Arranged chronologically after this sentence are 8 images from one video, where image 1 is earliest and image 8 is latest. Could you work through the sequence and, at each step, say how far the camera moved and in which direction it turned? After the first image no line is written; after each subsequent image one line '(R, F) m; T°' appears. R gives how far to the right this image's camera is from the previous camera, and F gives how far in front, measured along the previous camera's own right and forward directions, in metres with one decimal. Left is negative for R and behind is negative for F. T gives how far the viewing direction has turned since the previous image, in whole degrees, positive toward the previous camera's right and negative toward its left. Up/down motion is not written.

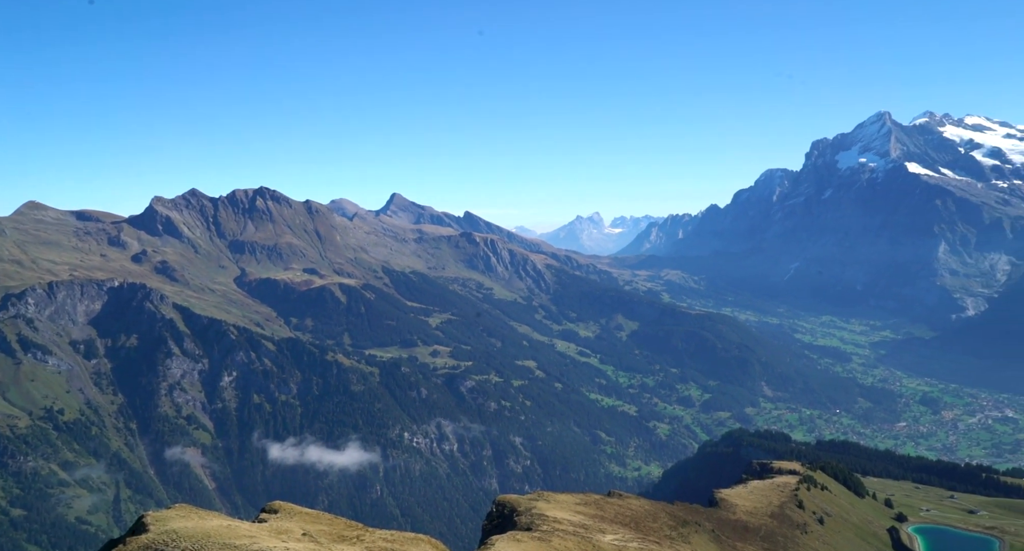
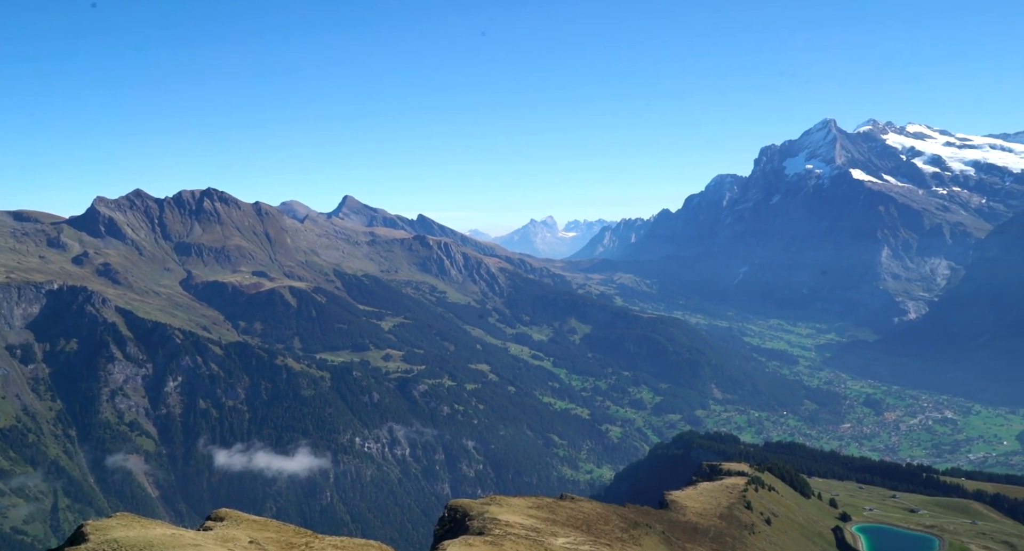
(+11.9, -32.4) m; +2°
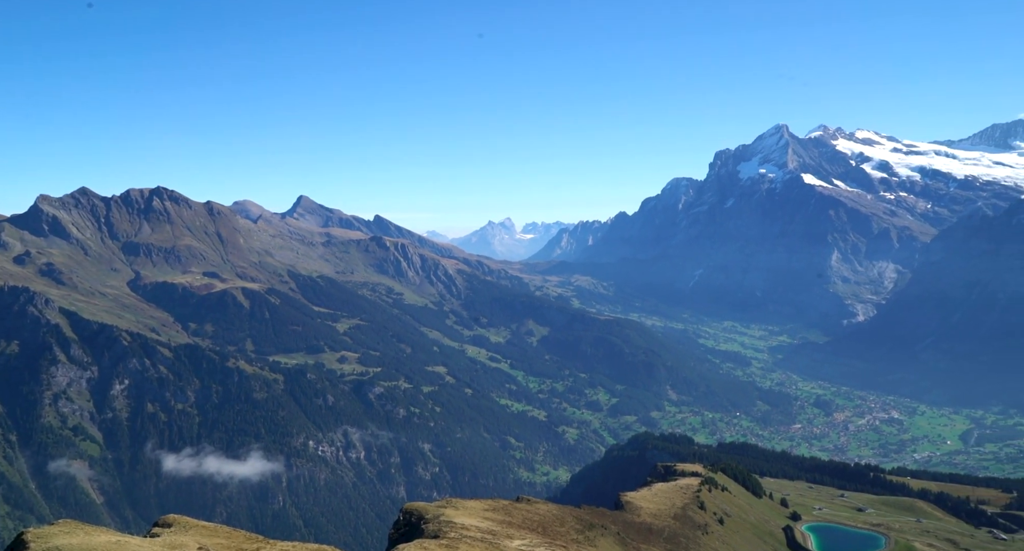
(-0.6, +3.5) m; +3°
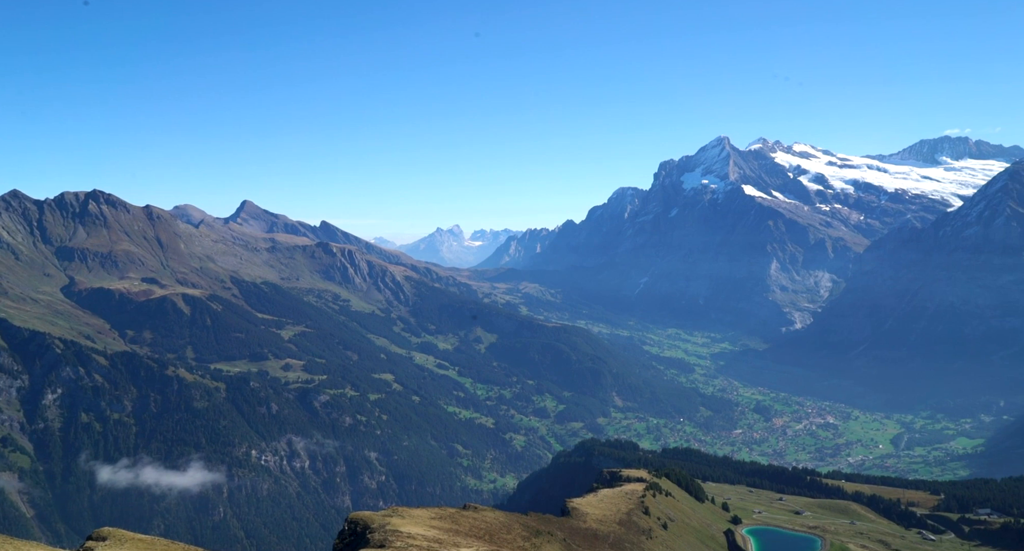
(-2.9, +0.9) m; +3°
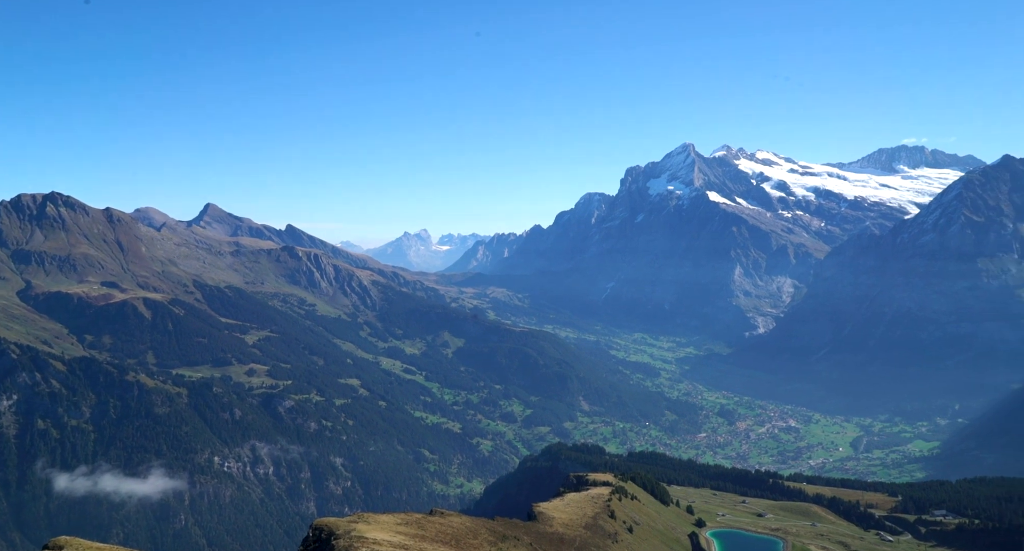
(-1.9, +0.6) m; +2°
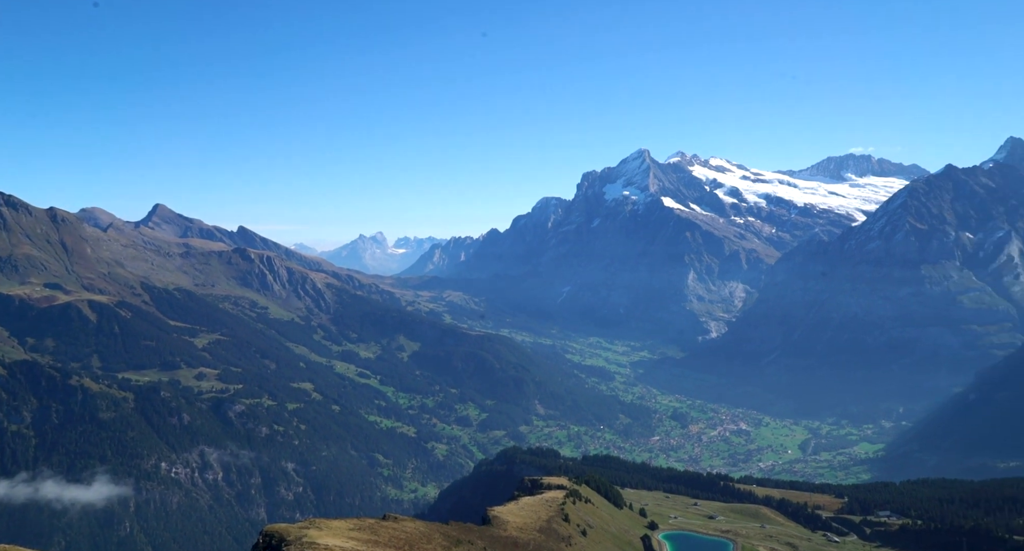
(+0.3, +1.7) m; +3°
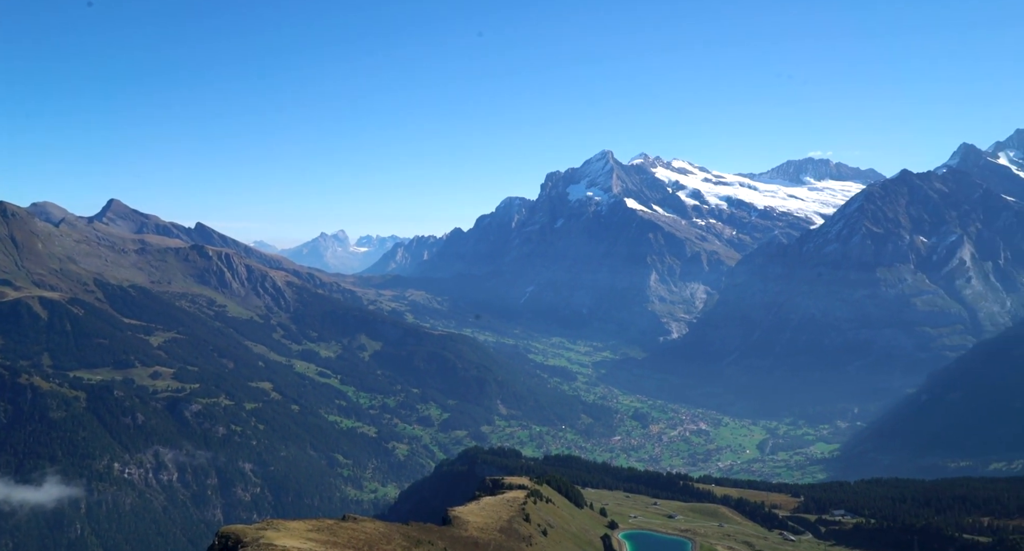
(+0.5, +1.4) m; +2°
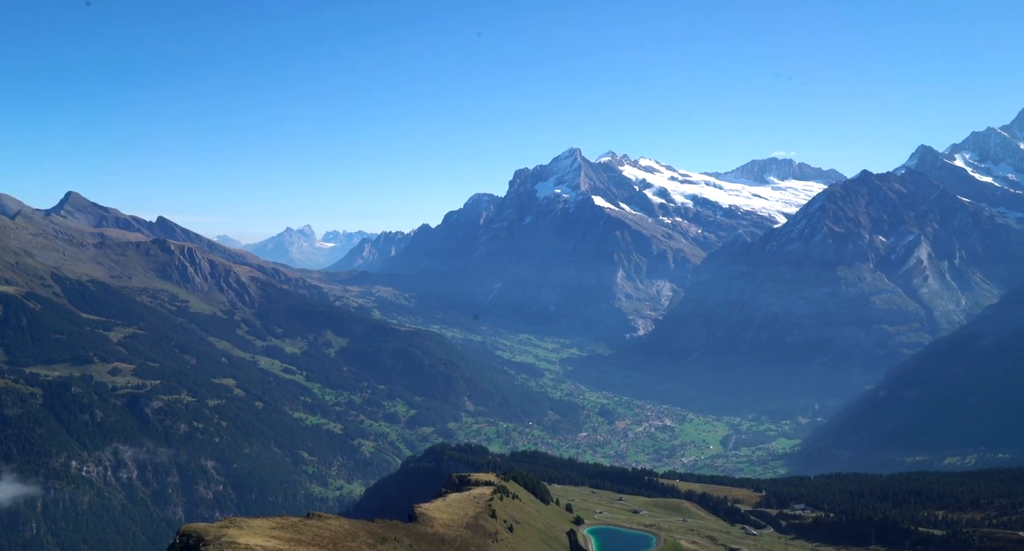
(+0.5, +1.2) m; +2°
